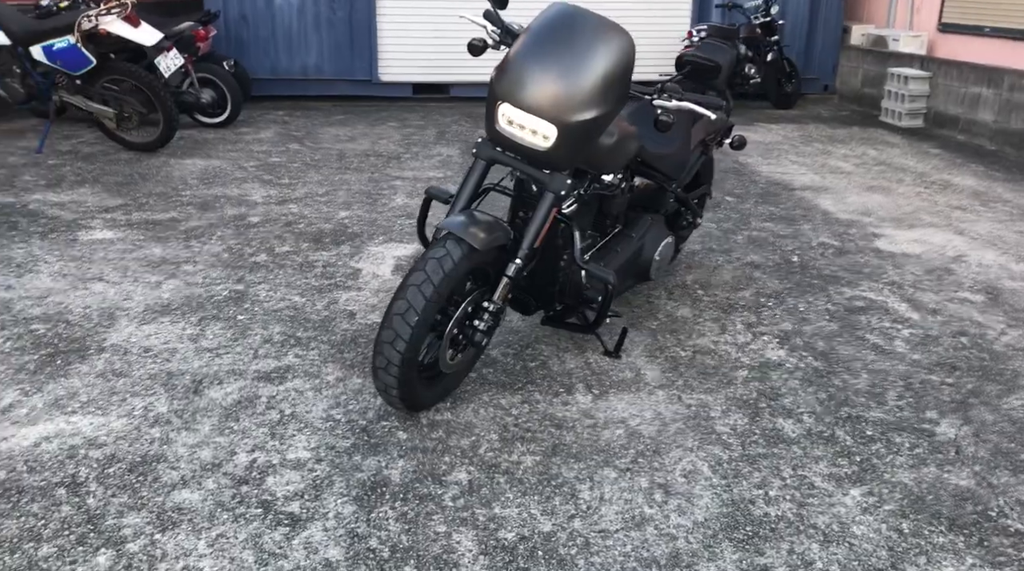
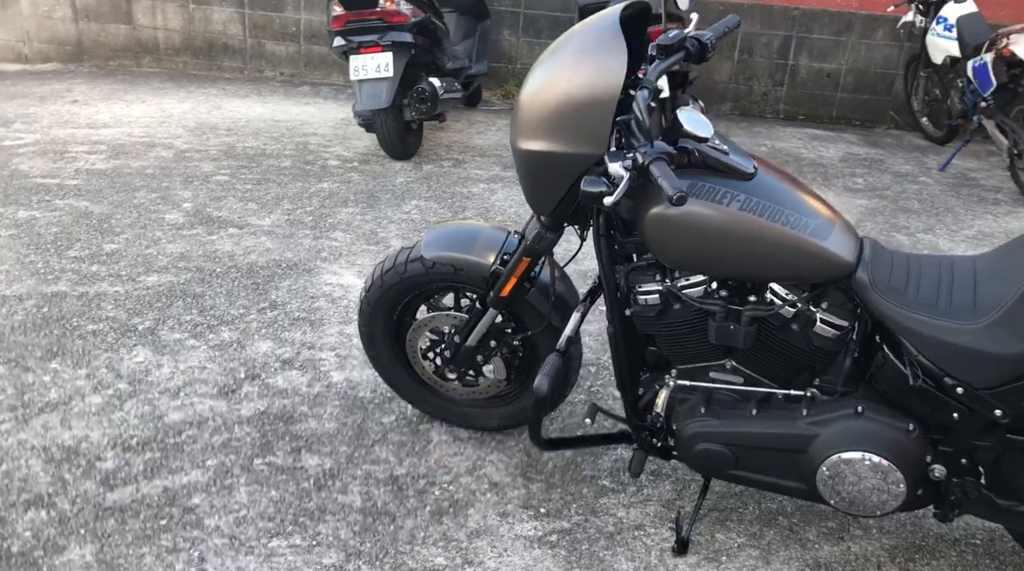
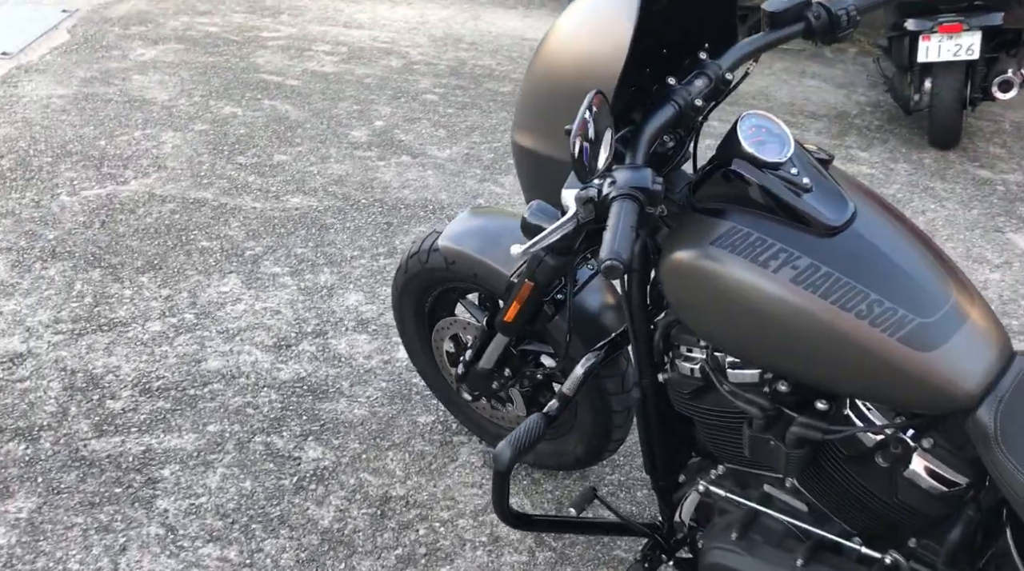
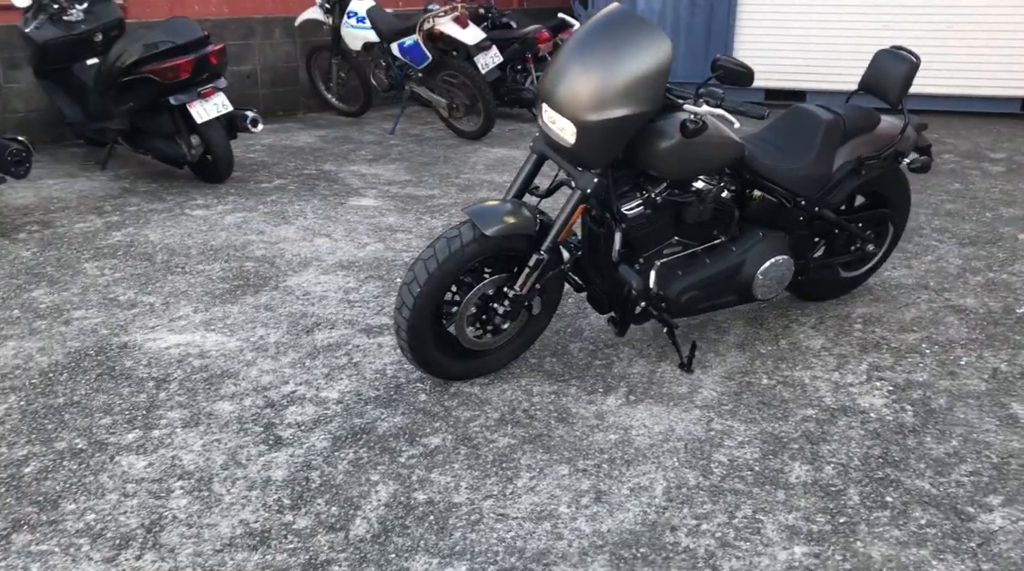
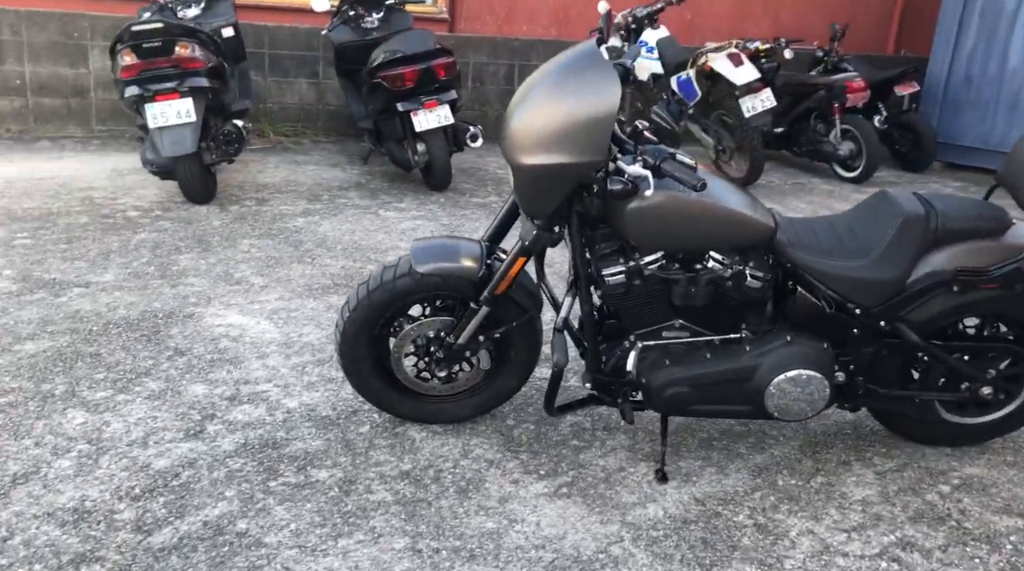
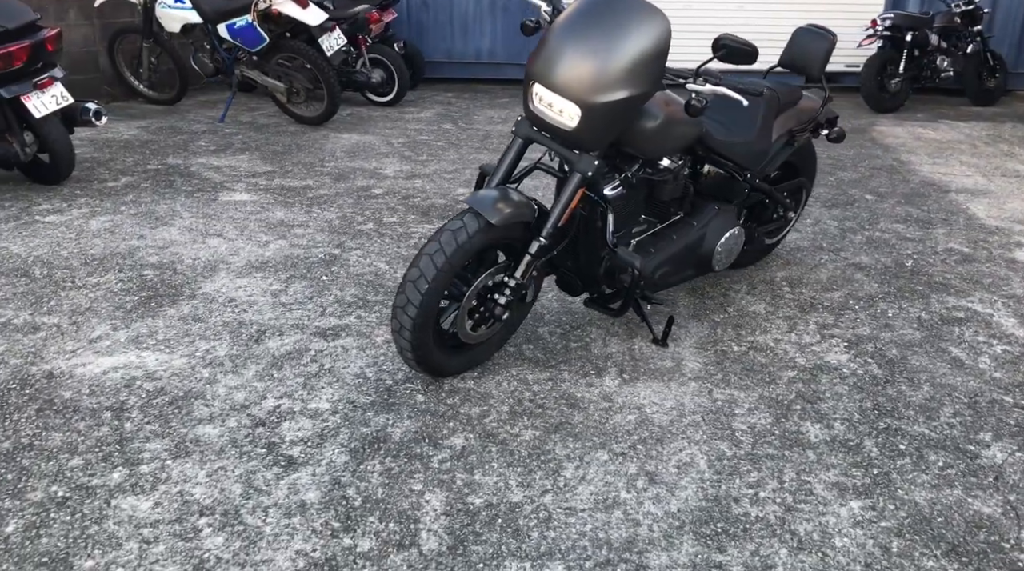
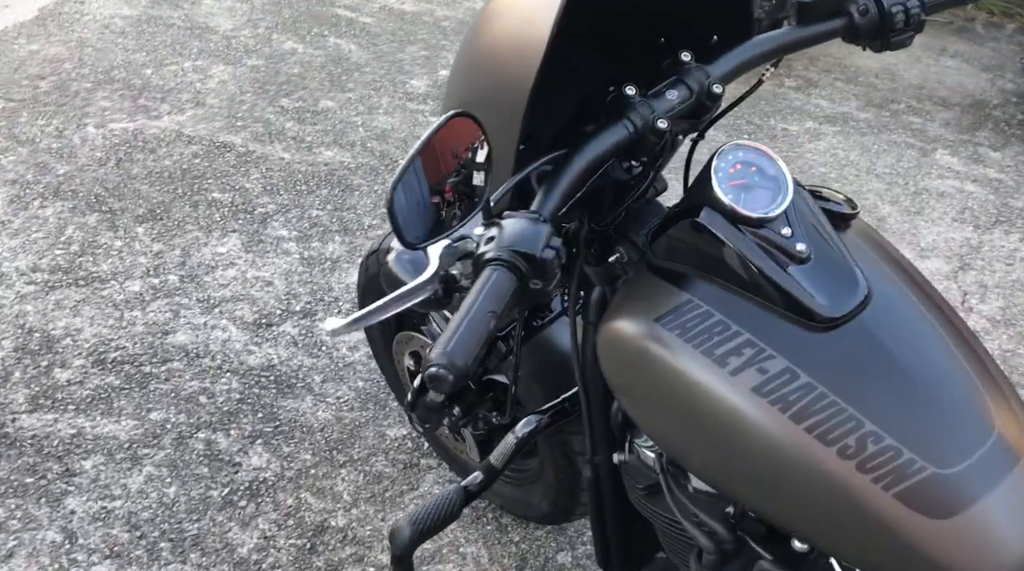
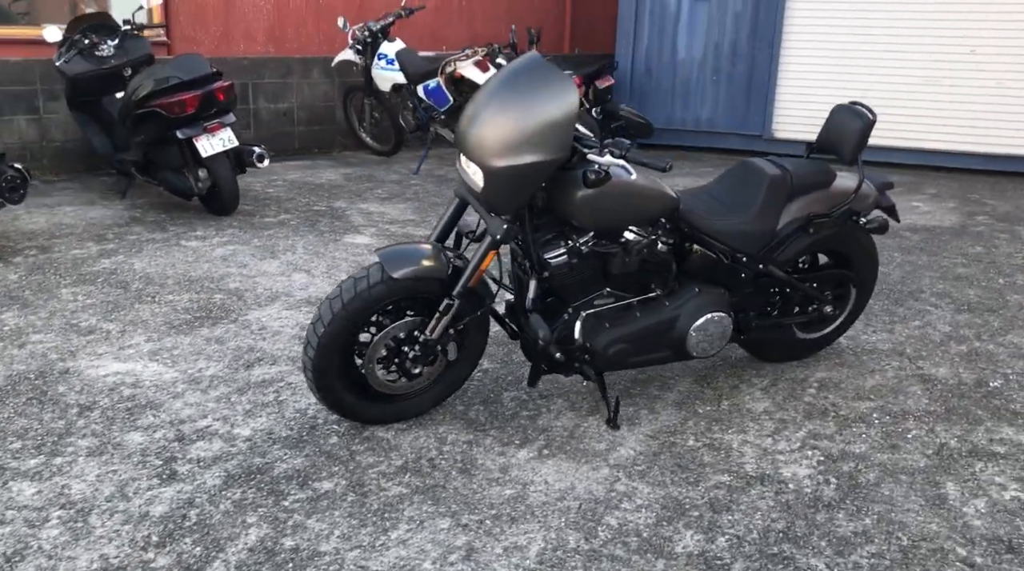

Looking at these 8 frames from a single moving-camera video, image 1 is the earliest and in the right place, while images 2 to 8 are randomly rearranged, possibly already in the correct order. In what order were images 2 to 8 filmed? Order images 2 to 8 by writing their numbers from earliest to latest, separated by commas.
6, 4, 8, 5, 2, 3, 7
